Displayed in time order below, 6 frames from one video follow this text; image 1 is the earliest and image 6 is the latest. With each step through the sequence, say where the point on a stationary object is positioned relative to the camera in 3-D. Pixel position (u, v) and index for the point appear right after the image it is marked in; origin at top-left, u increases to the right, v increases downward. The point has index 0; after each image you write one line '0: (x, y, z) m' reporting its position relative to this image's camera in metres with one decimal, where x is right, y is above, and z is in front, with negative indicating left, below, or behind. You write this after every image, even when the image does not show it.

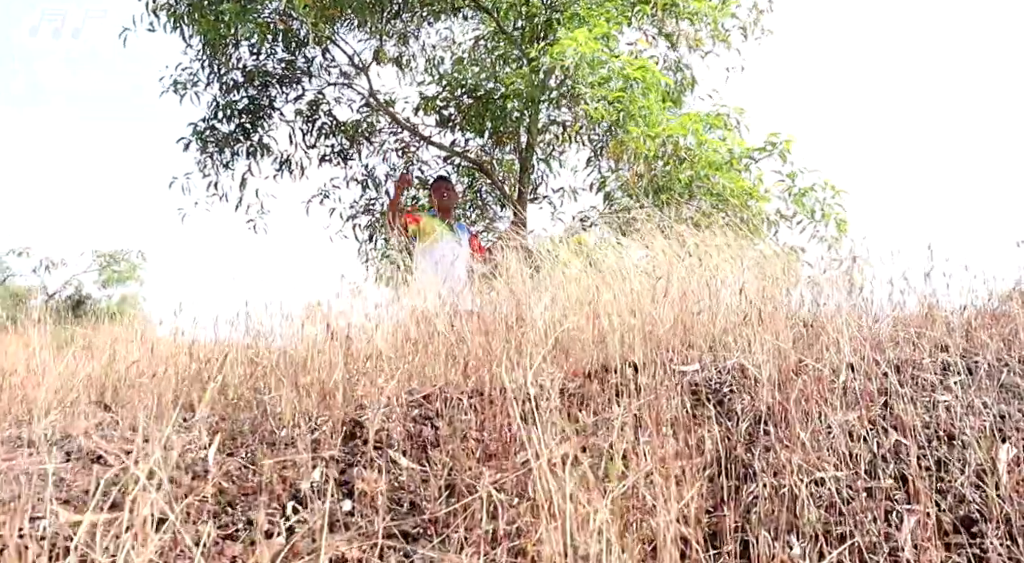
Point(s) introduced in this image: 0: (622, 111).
0: (+1.2, +1.7, +9.1) m
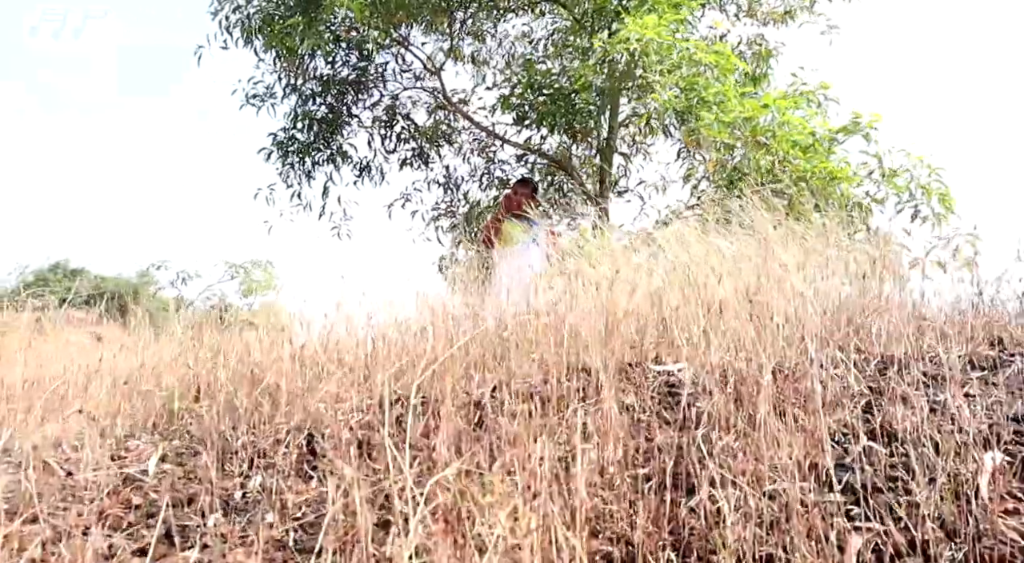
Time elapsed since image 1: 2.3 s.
0: (+1.8, +1.8, +8.7) m
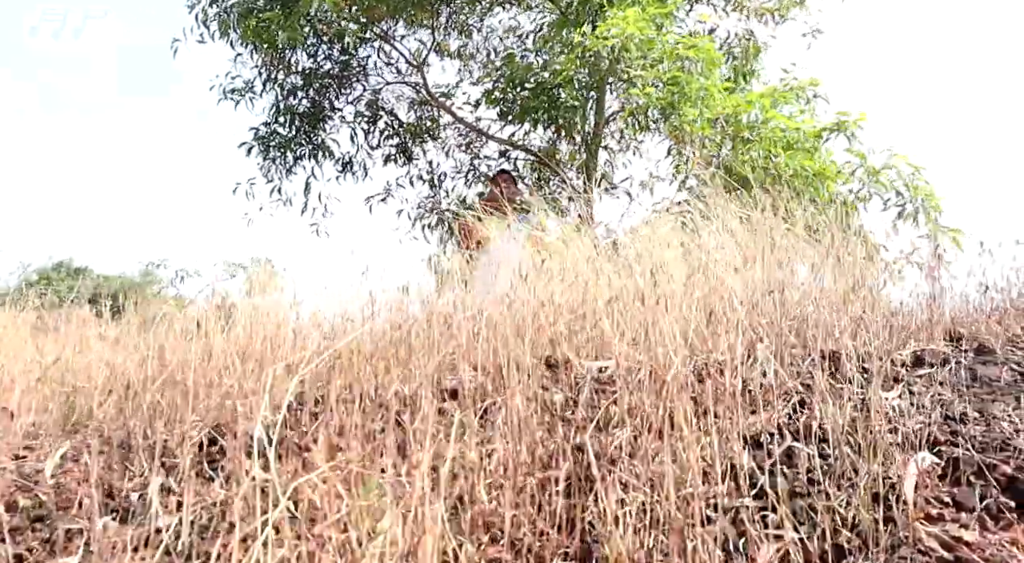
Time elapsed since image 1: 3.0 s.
0: (+1.6, +1.8, +8.5) m
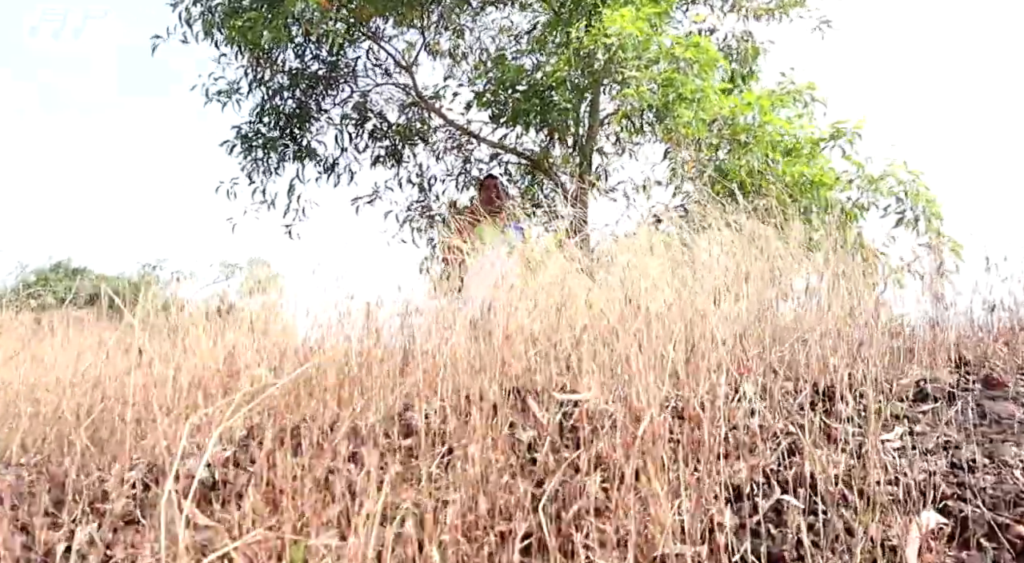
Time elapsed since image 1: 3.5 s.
0: (+1.5, +1.7, +8.3) m
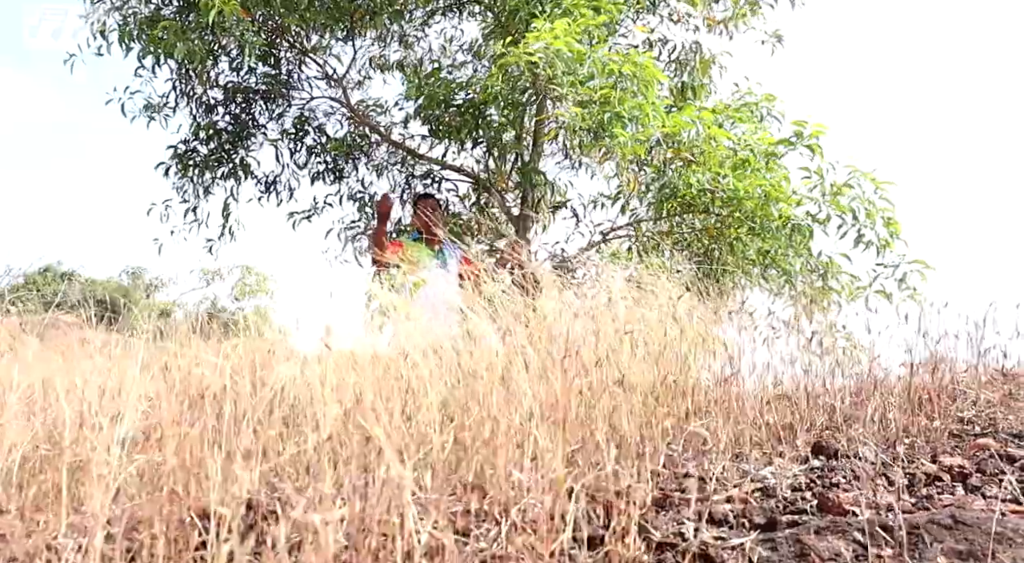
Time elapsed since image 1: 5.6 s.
0: (+0.9, +1.5, +7.8) m
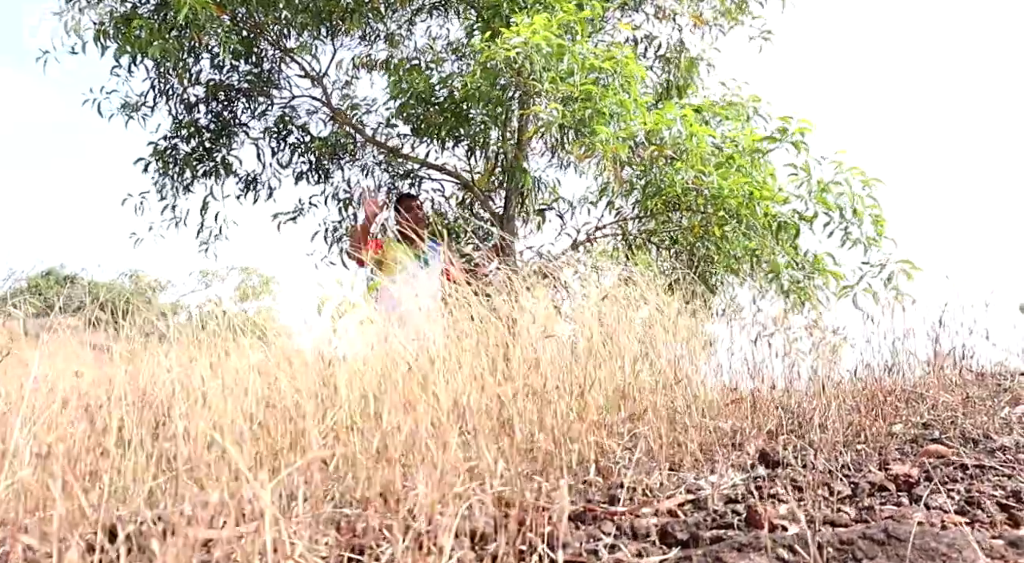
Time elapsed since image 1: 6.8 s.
0: (+0.7, +1.5, +7.7) m
